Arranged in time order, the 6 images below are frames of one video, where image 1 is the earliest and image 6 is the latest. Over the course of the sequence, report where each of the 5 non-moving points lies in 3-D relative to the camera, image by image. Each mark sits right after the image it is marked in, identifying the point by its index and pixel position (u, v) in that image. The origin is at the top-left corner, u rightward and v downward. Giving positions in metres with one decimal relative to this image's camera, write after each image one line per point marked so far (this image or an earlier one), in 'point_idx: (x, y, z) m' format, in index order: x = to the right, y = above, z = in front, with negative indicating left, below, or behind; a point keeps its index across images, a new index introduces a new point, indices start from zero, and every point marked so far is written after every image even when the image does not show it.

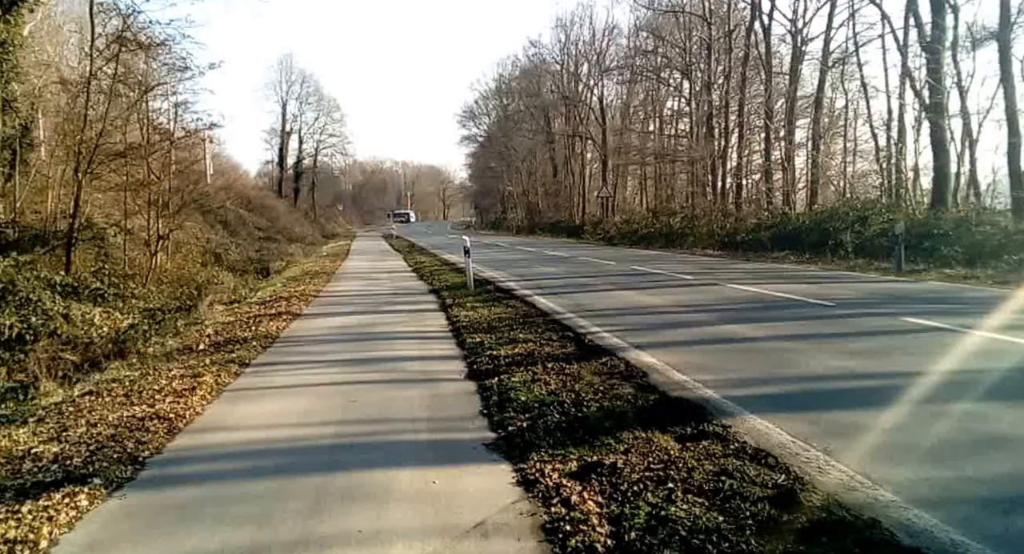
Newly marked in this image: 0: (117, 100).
0: (-10.1, +4.6, +19.7) m
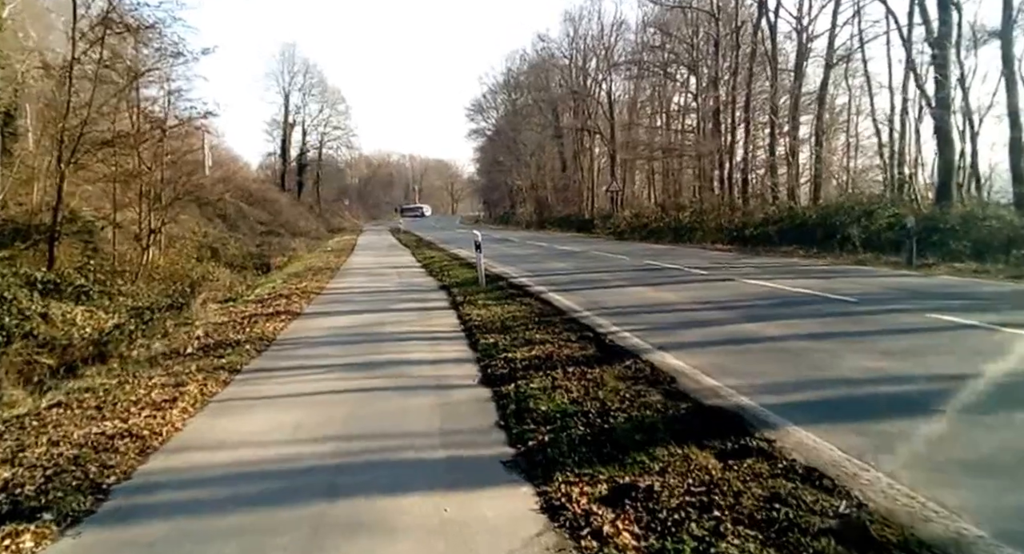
0: (-9.9, +4.6, +19.0) m
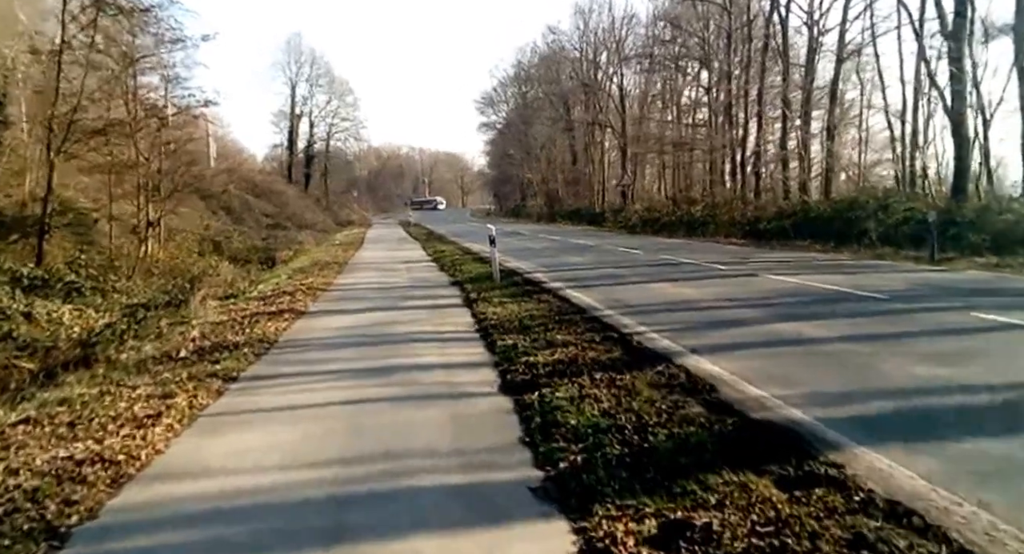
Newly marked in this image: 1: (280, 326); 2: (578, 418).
0: (-9.6, +4.7, +18.3) m
1: (-3.7, -0.8, +12.5) m
2: (+0.5, -1.1, +6.0) m
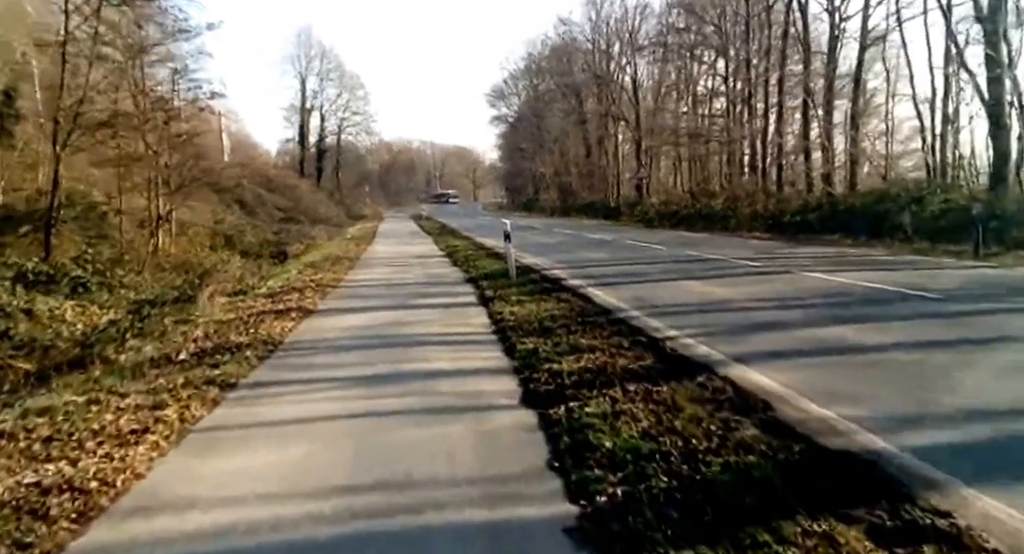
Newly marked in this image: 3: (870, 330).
0: (-9.2, +4.8, +17.7) m
1: (-3.4, -0.7, +11.9) m
2: (+0.7, -1.1, +5.2) m
3: (+3.7, -0.5, +8.1) m
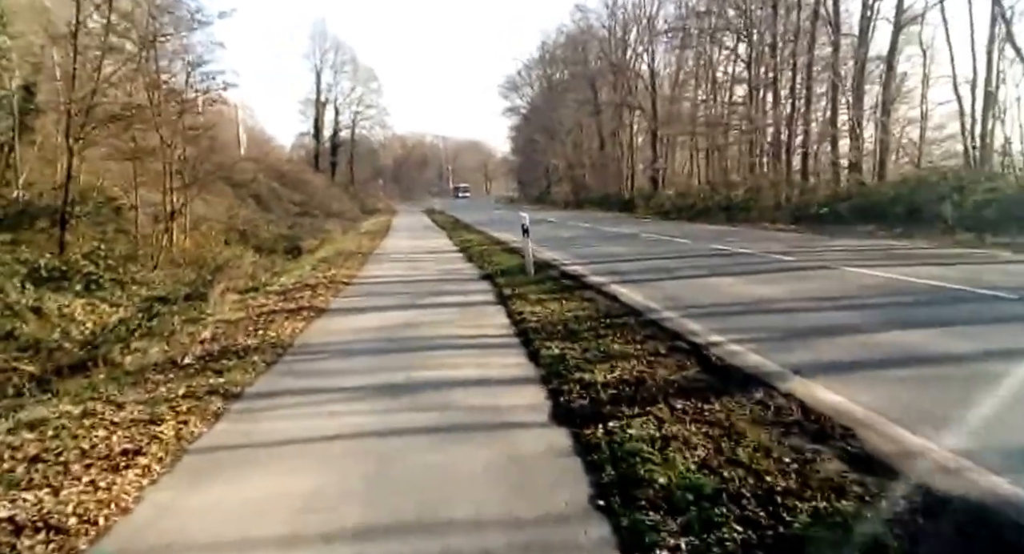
0: (-8.8, +4.9, +17.1) m
1: (-3.0, -0.7, +11.2) m
2: (+0.9, -1.1, +4.5) m
3: (+3.9, -0.5, +7.3) m
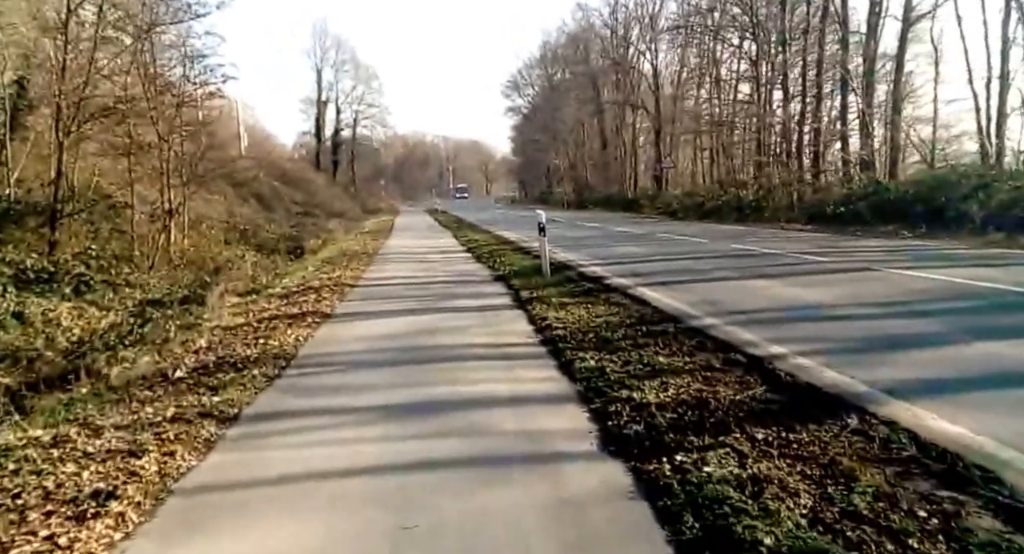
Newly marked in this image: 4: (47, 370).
0: (-8.5, +4.8, +16.2) m
1: (-2.7, -0.7, +10.3) m
2: (+1.2, -1.1, +3.6) m
3: (+4.2, -0.6, +6.4) m
4: (-5.5, -1.1, +9.3) m
